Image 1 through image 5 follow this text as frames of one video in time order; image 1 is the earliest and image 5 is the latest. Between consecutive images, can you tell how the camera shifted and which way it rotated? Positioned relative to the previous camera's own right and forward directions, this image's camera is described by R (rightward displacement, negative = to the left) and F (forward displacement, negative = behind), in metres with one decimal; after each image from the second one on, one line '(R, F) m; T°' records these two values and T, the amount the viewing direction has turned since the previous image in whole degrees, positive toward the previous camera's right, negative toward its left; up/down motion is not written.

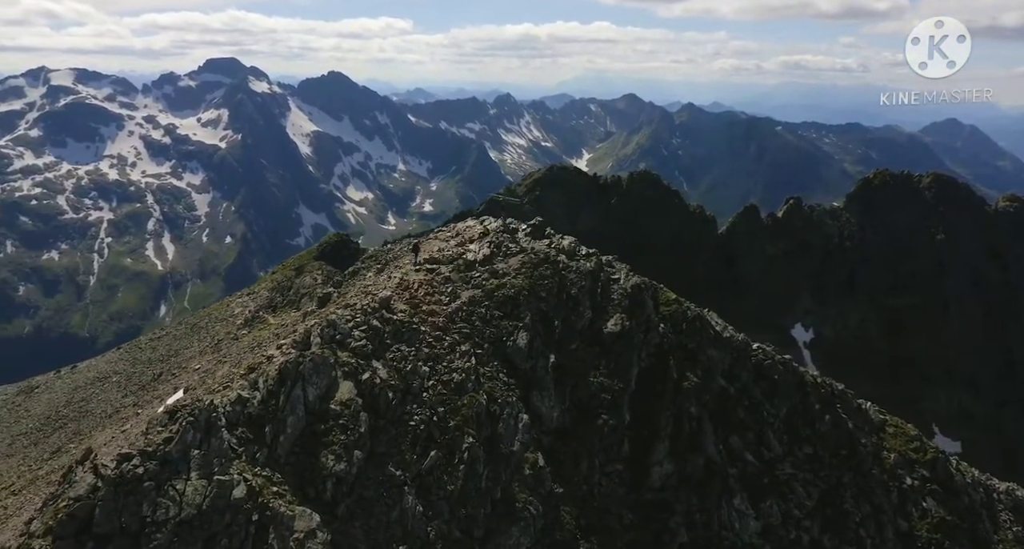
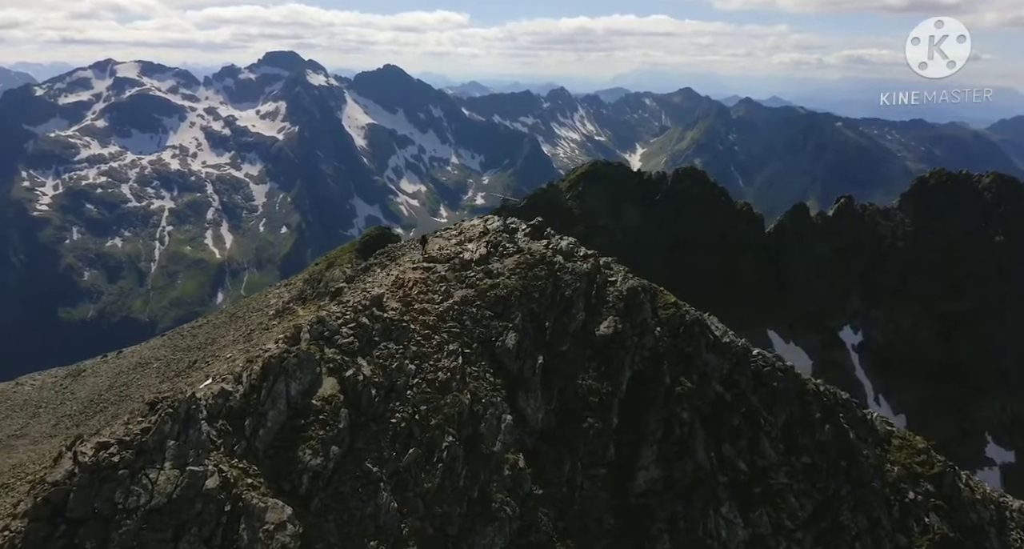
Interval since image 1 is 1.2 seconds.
(+3.1, 0.0) m; -3°
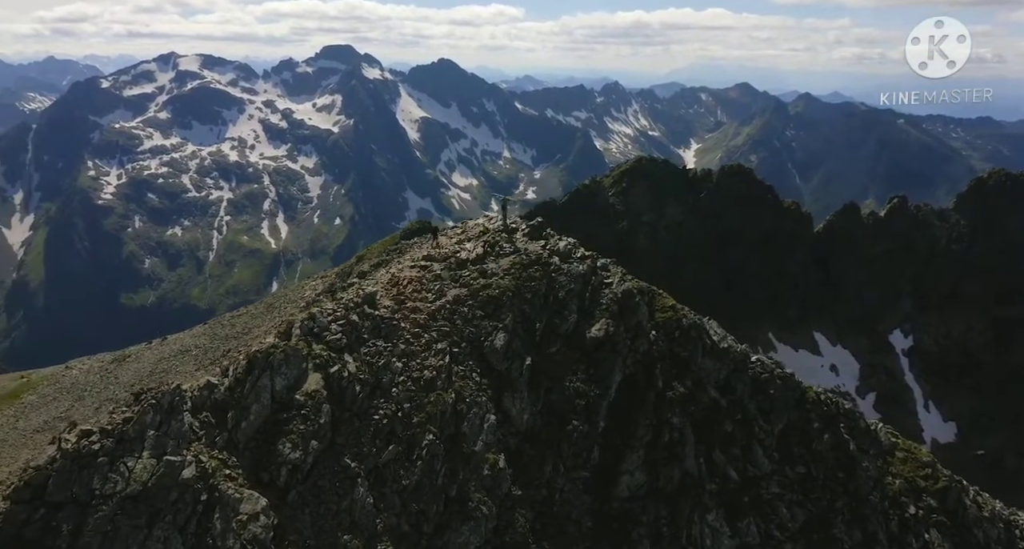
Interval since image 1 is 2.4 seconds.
(+3.1, -0.1) m; -3°
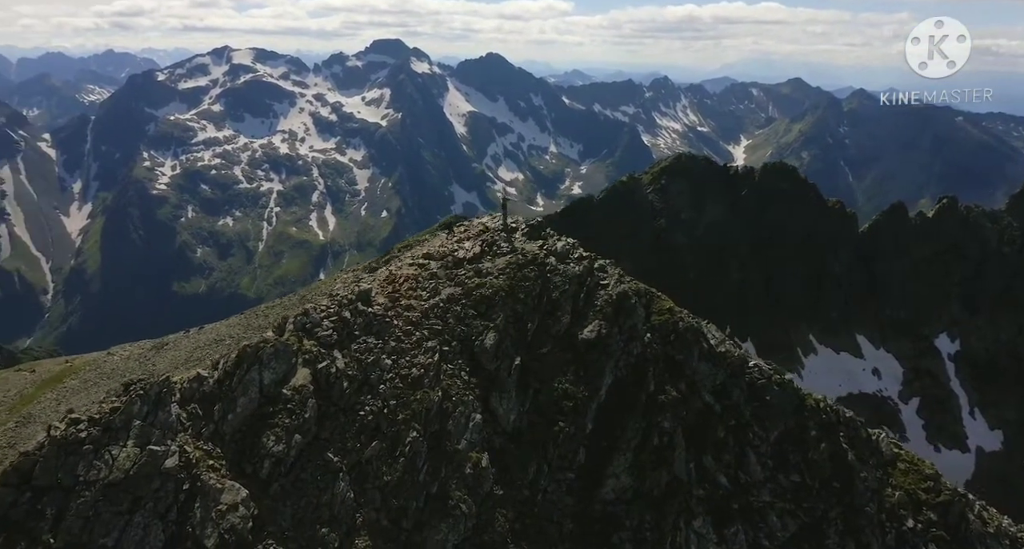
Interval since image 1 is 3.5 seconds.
(+2.7, -0.1) m; -3°
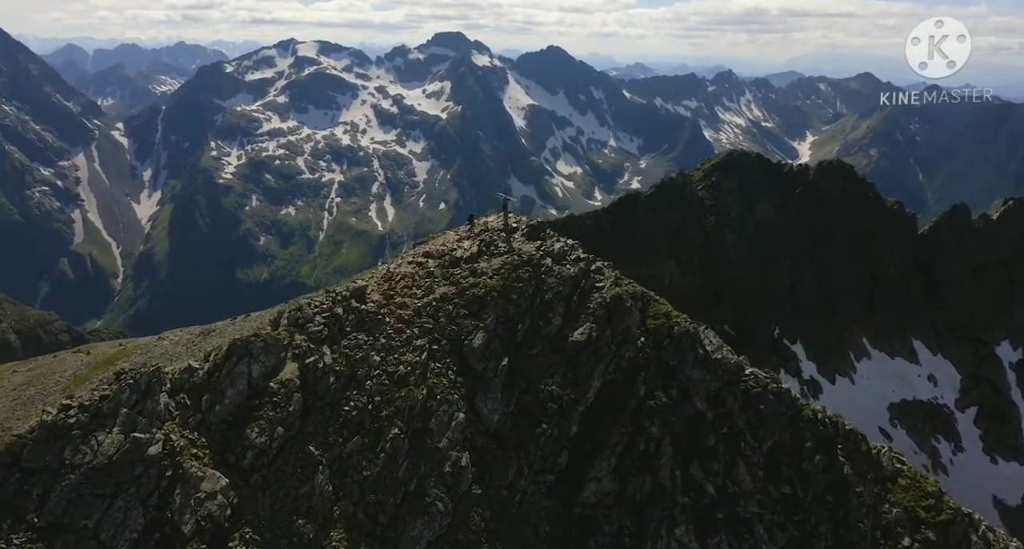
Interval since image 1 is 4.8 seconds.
(+3.4, -0.1) m; -4°
